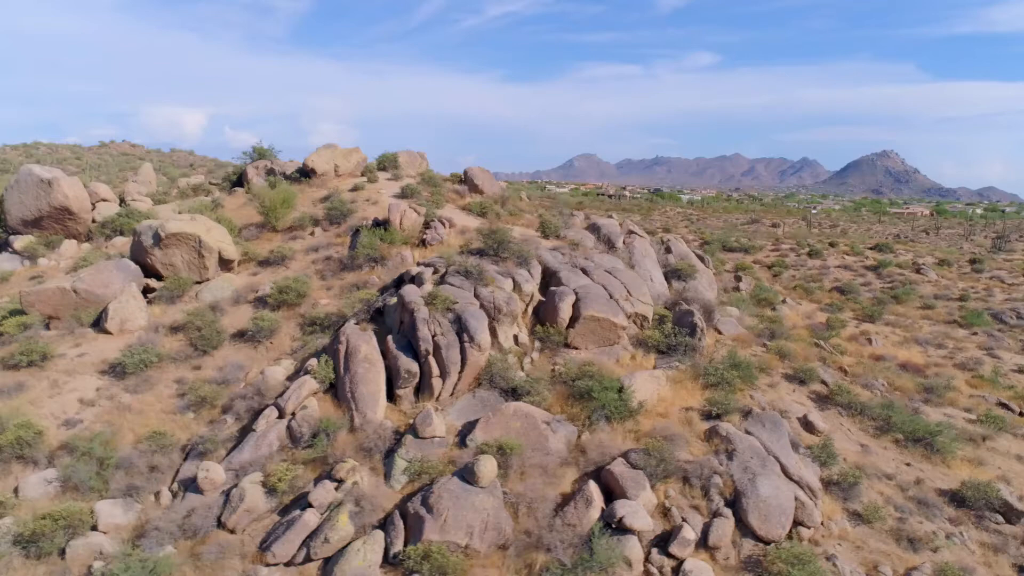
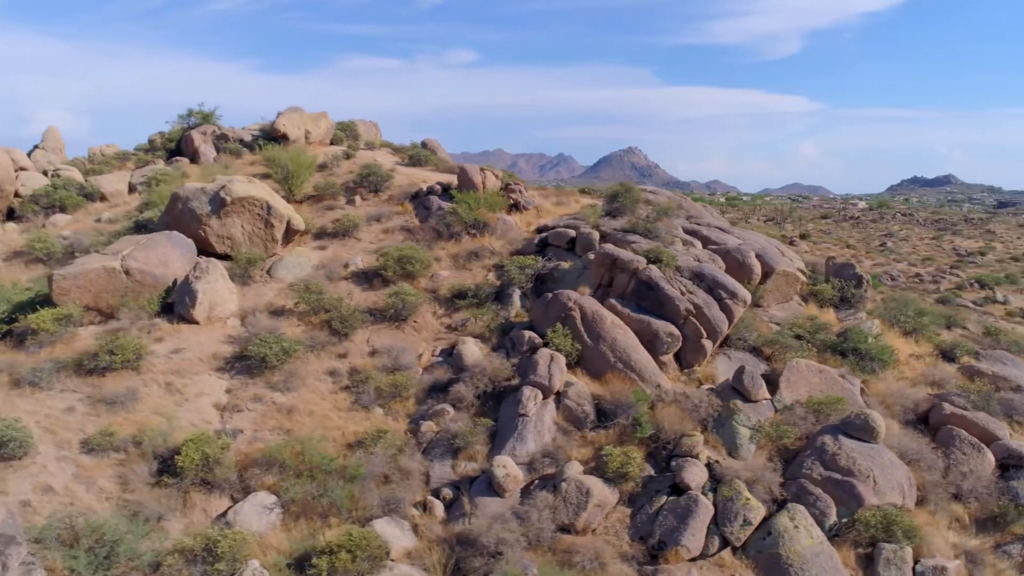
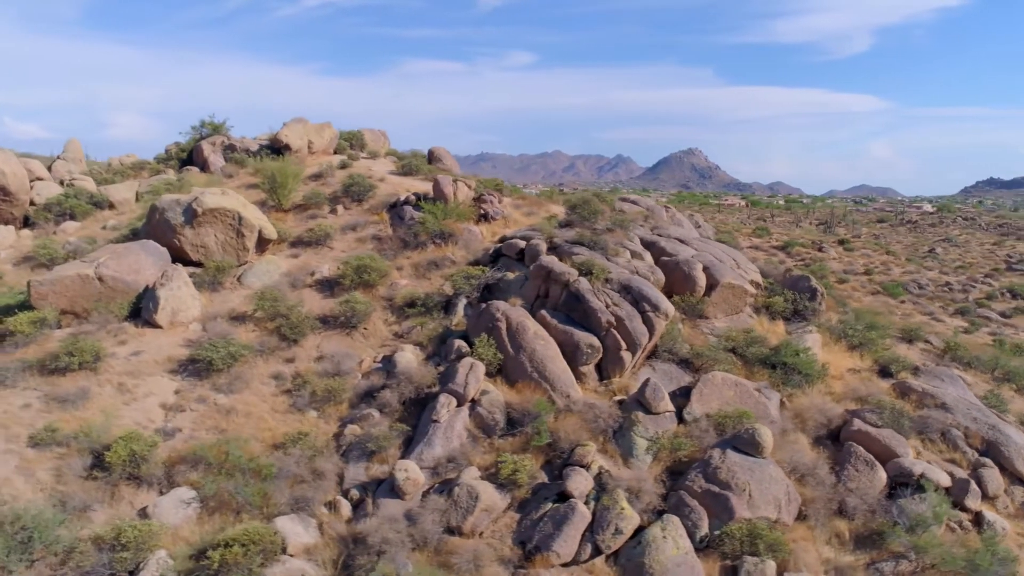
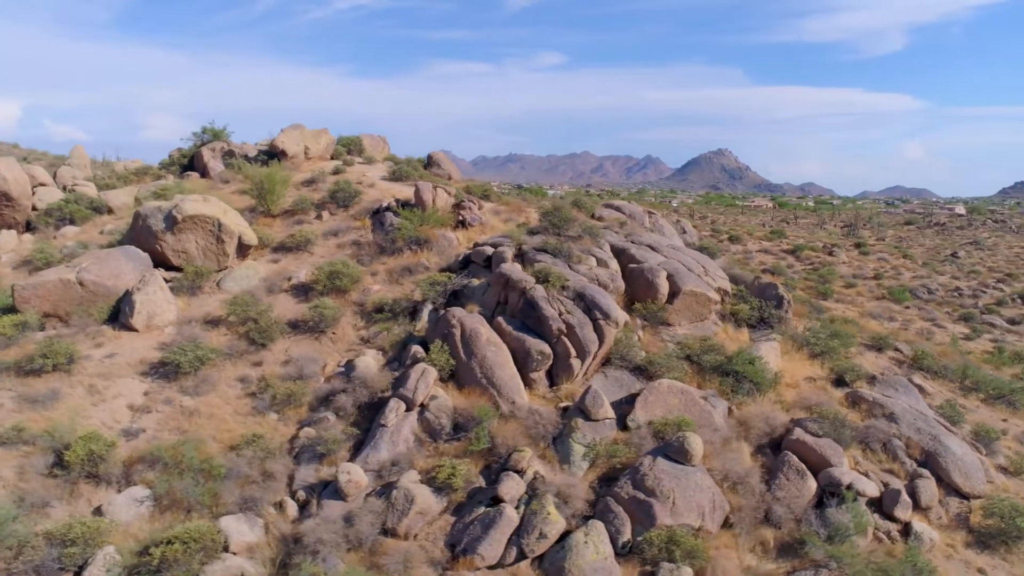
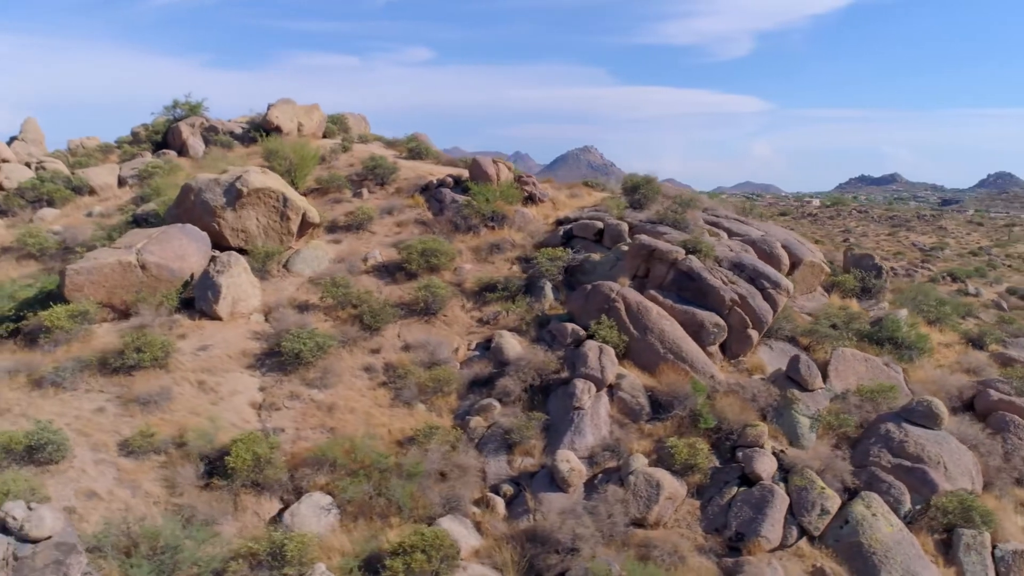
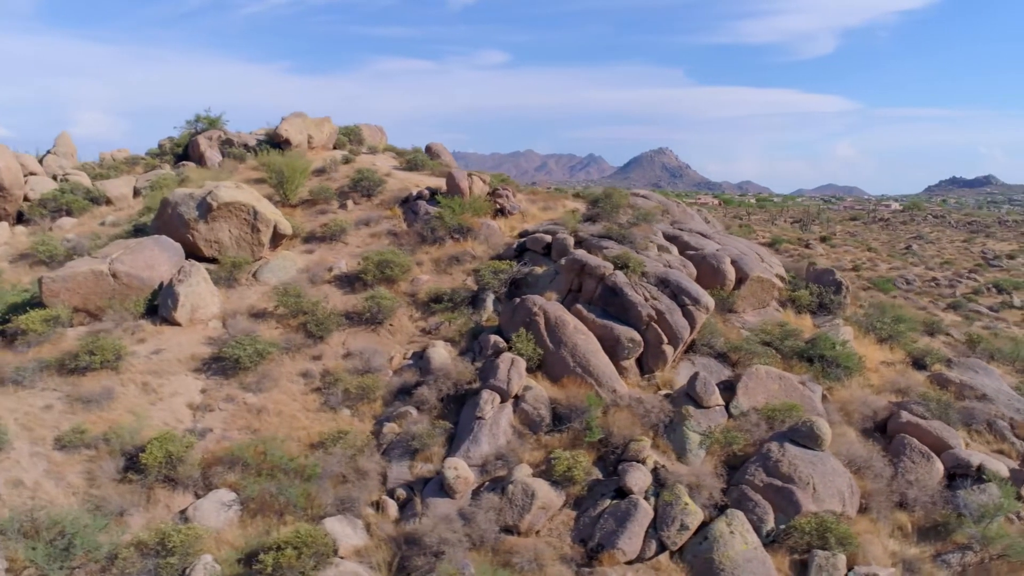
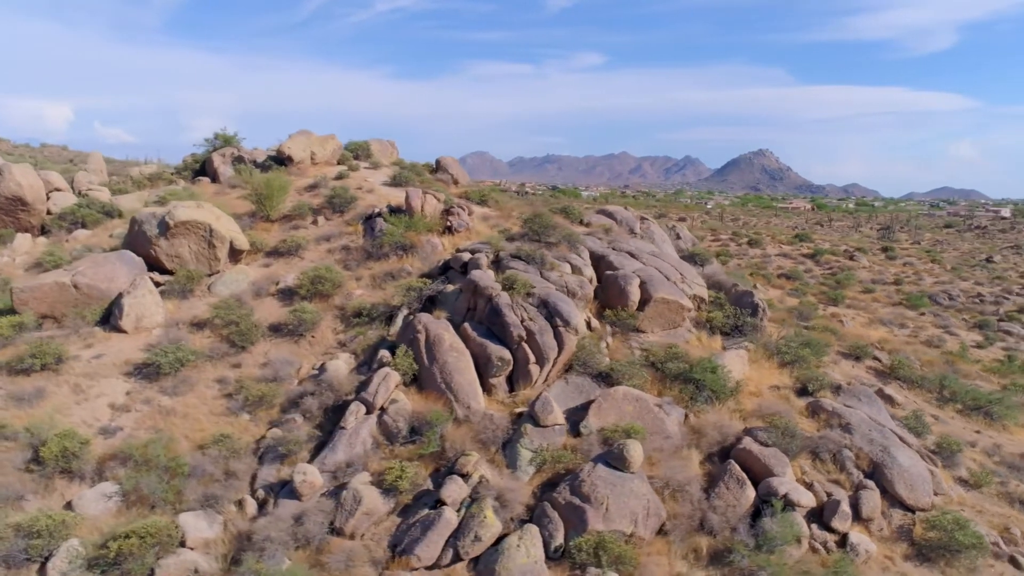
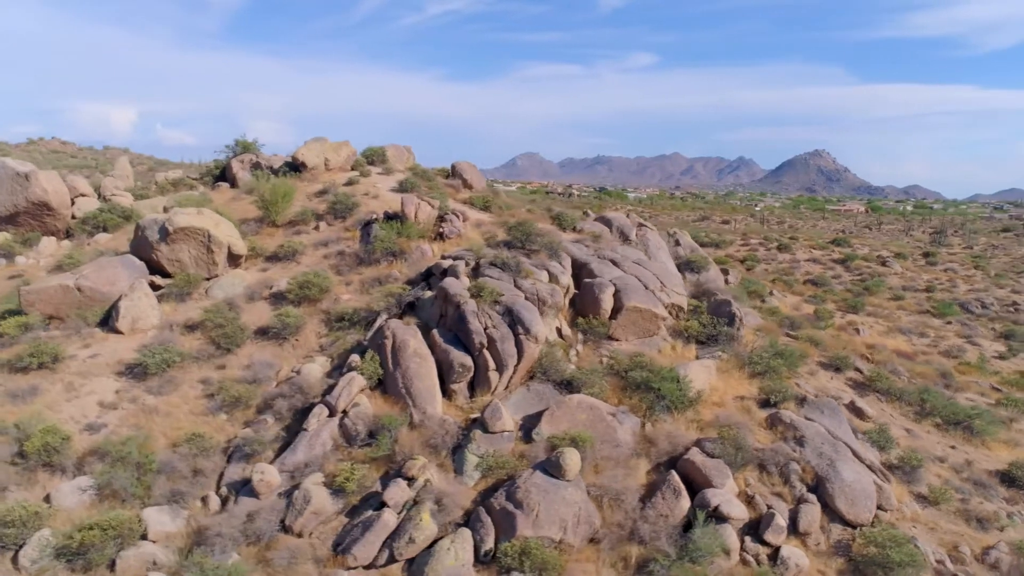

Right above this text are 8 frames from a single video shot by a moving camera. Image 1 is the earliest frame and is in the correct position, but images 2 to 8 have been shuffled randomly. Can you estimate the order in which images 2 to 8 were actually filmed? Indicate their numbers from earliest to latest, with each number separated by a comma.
8, 7, 4, 3, 6, 2, 5
